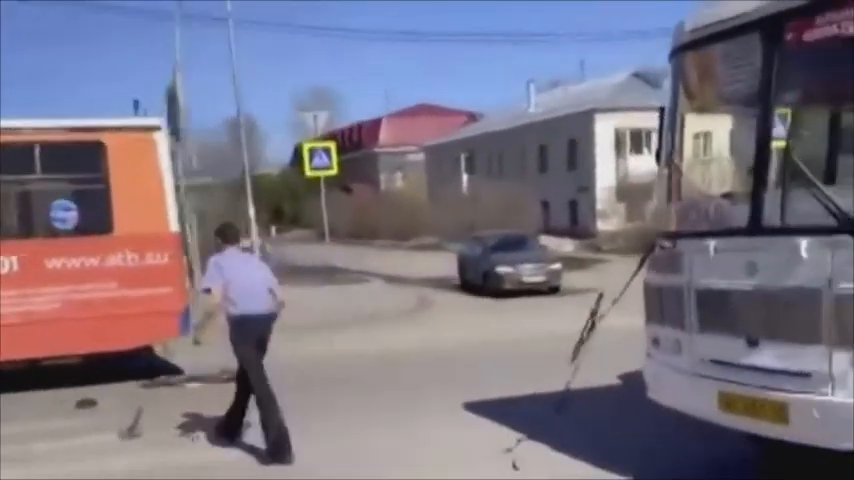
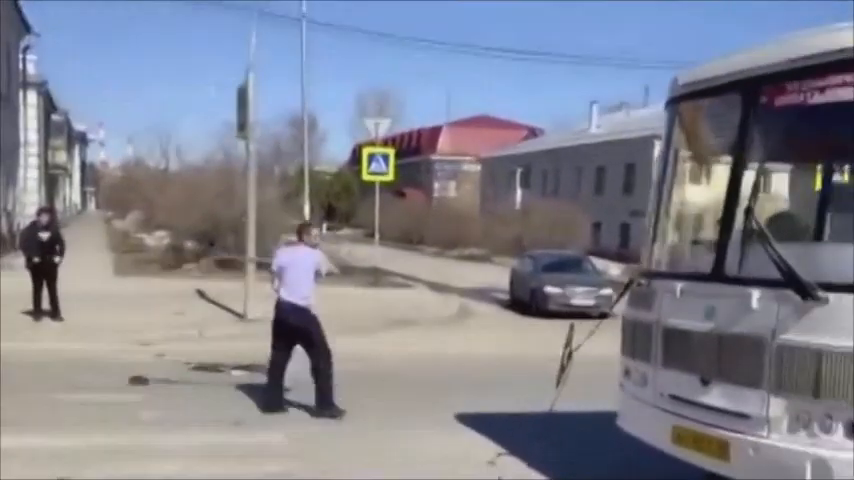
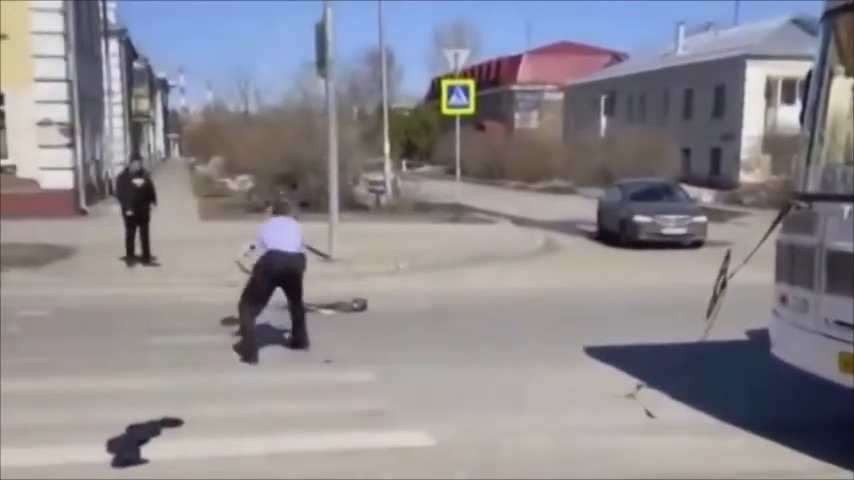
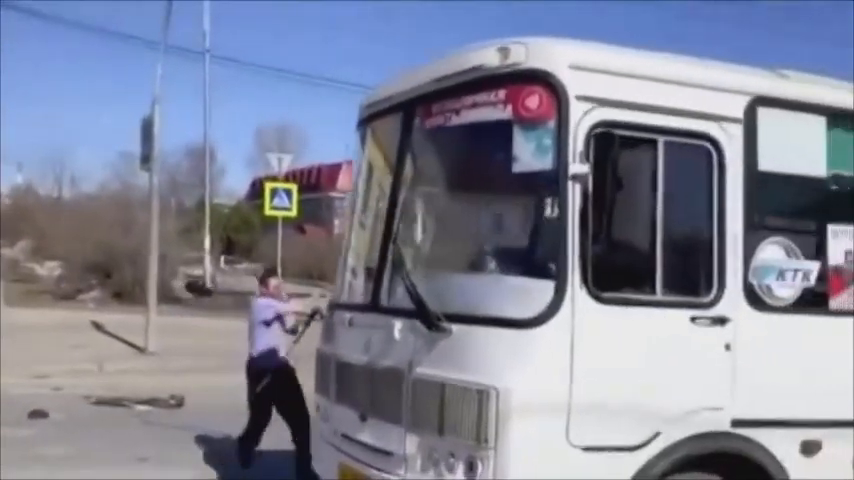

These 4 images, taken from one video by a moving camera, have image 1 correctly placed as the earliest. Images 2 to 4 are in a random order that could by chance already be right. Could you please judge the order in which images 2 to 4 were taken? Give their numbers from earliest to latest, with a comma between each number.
3, 2, 4
